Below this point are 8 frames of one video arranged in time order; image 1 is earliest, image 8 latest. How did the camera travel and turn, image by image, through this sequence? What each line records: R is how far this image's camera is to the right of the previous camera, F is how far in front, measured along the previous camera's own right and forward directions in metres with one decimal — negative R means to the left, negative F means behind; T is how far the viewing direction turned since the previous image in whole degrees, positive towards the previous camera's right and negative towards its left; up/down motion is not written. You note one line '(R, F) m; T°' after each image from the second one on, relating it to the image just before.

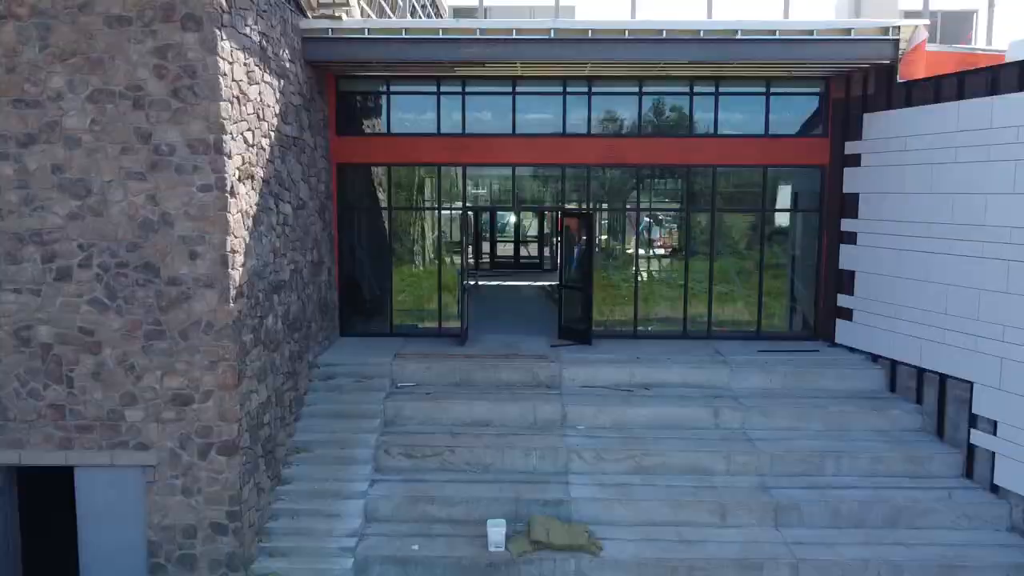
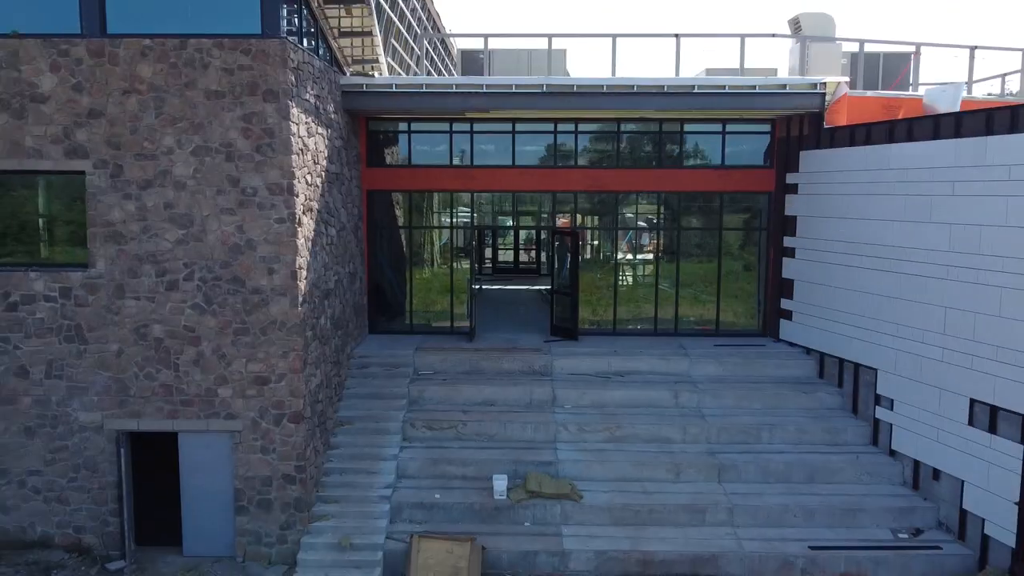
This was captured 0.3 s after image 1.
(0.0, -2.0) m; 0°
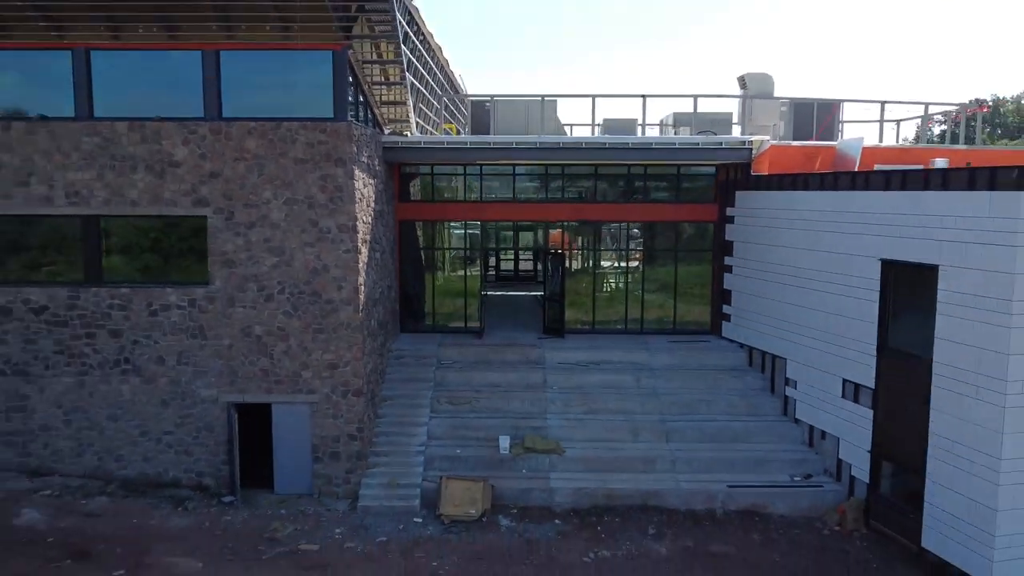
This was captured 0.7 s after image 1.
(0.0, -3.2) m; 0°
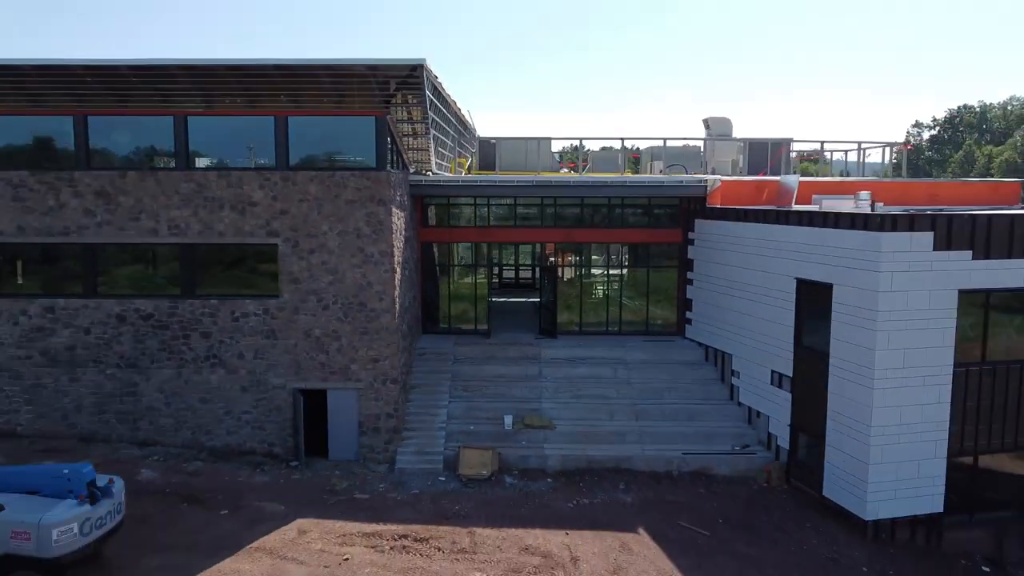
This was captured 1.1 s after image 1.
(0.0, -3.3) m; 0°
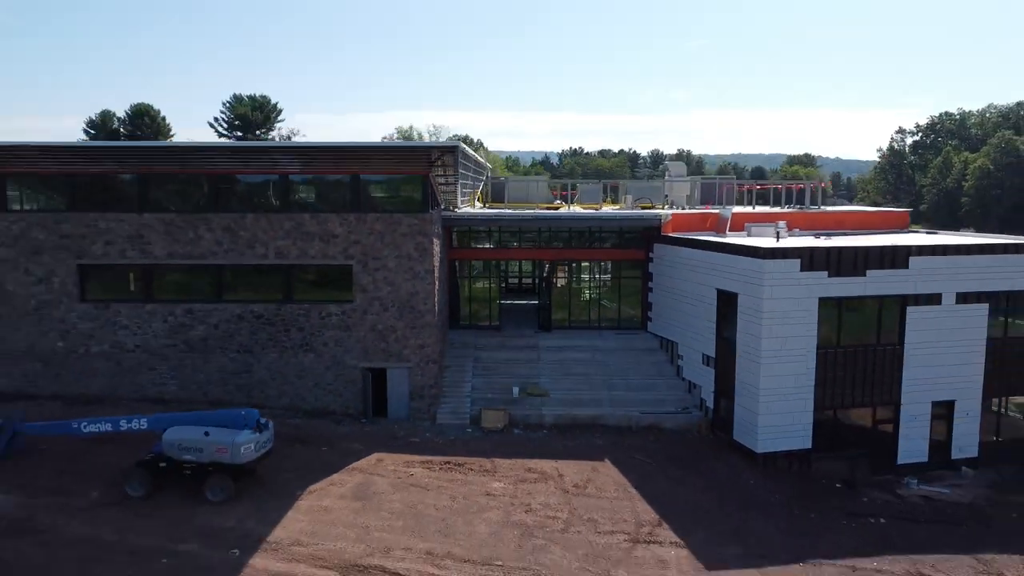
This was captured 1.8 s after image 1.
(-0.2, -6.0) m; 0°
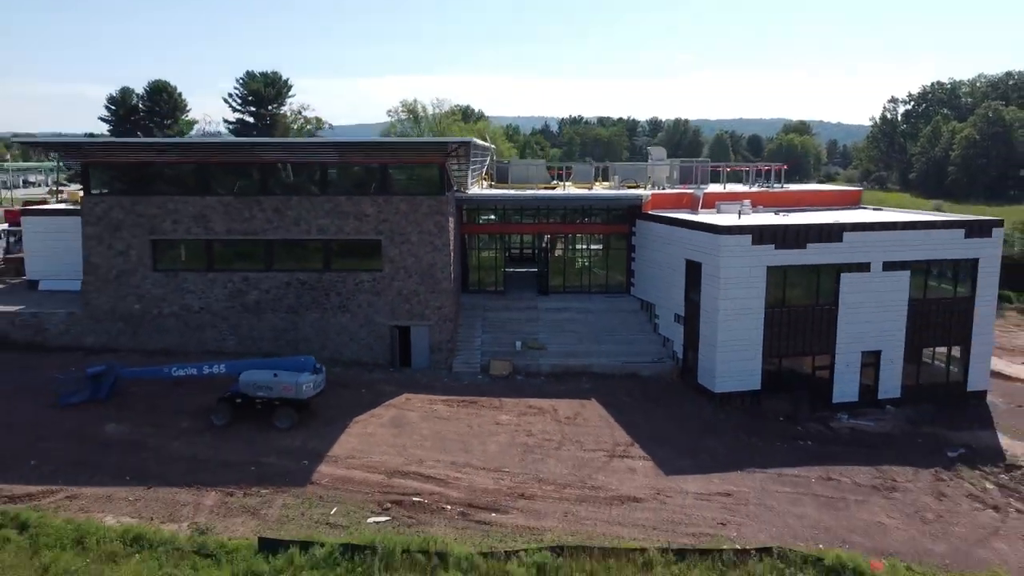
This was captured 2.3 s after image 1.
(-0.1, -4.0) m; 0°
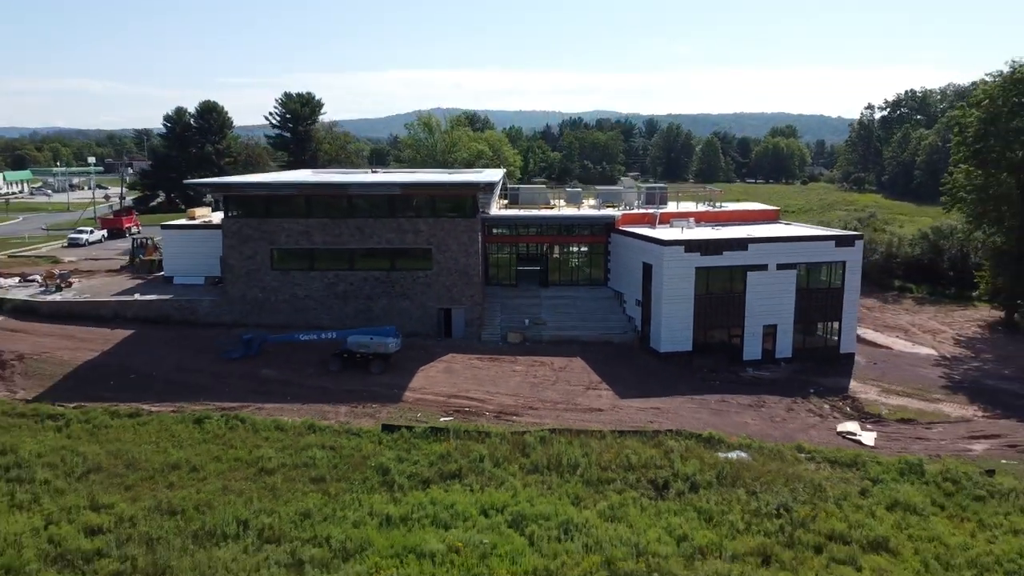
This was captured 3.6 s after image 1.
(-0.4, -10.7) m; 0°
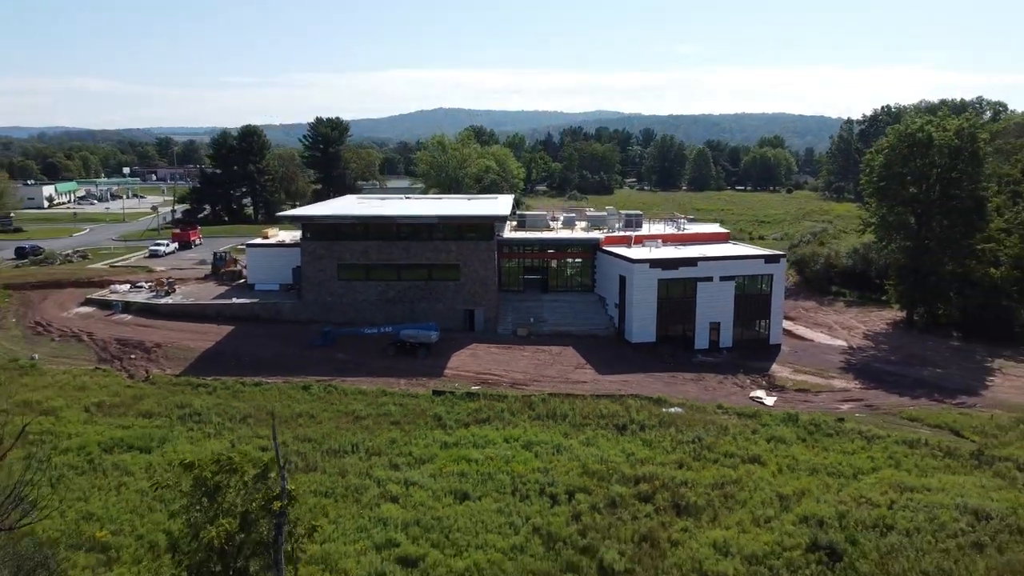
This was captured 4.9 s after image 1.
(-0.4, -11.2) m; 0°
